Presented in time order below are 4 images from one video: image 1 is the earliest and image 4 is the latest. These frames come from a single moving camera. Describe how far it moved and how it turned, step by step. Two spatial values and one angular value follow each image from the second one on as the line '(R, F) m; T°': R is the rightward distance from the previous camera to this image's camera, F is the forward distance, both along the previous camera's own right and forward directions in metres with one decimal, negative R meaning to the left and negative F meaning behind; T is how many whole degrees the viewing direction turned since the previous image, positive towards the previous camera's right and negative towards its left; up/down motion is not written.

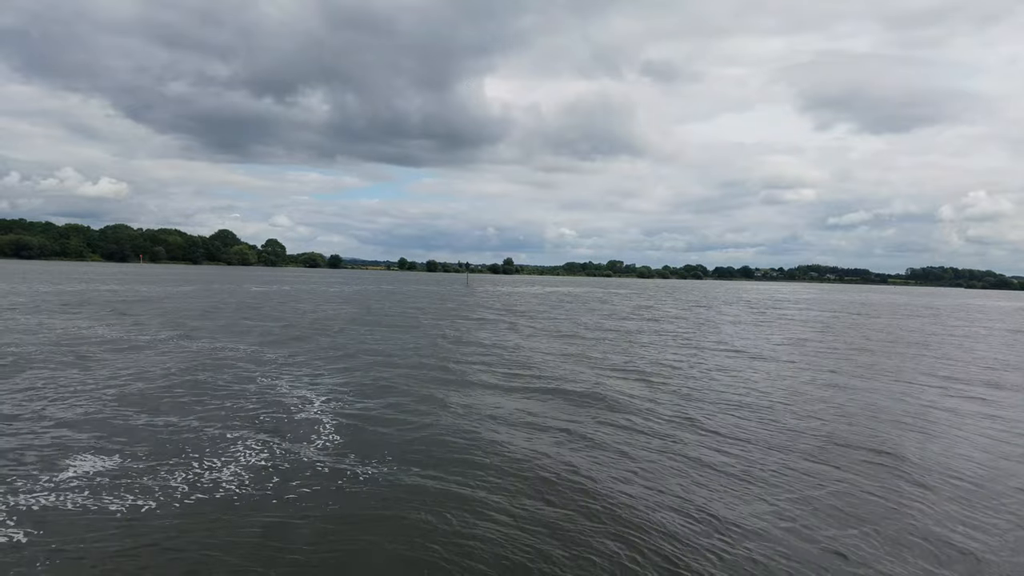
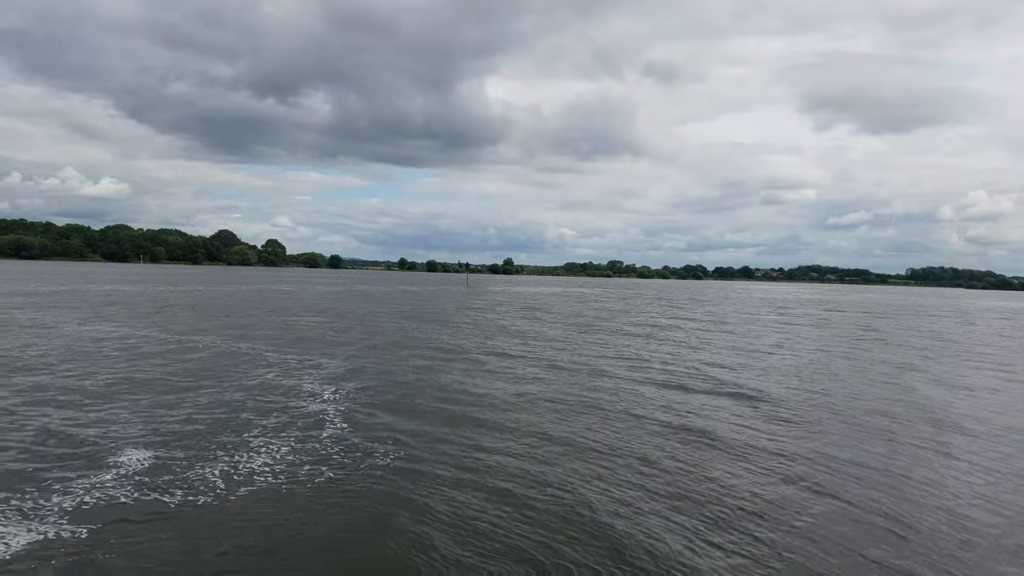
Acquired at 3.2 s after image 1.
(-1.5, -1.0) m; 0°
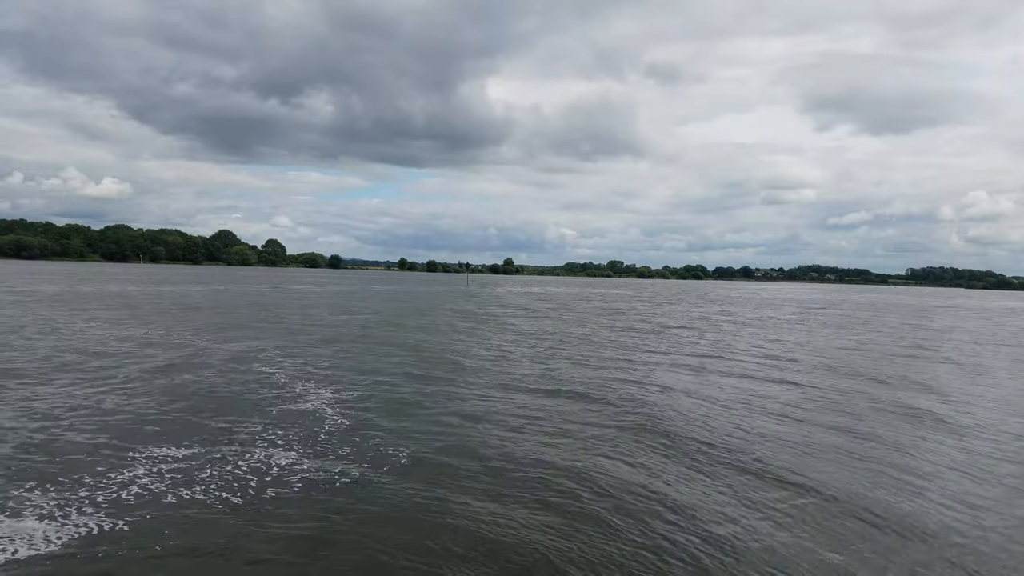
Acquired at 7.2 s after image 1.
(-1.8, -1.4) m; 0°
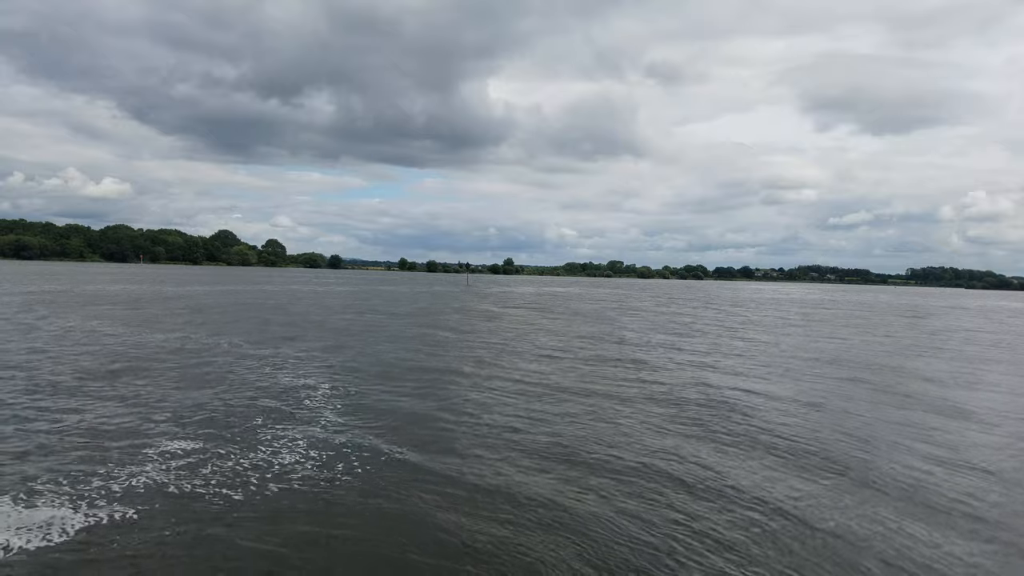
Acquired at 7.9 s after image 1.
(+1.5, +0.8) m; 0°
